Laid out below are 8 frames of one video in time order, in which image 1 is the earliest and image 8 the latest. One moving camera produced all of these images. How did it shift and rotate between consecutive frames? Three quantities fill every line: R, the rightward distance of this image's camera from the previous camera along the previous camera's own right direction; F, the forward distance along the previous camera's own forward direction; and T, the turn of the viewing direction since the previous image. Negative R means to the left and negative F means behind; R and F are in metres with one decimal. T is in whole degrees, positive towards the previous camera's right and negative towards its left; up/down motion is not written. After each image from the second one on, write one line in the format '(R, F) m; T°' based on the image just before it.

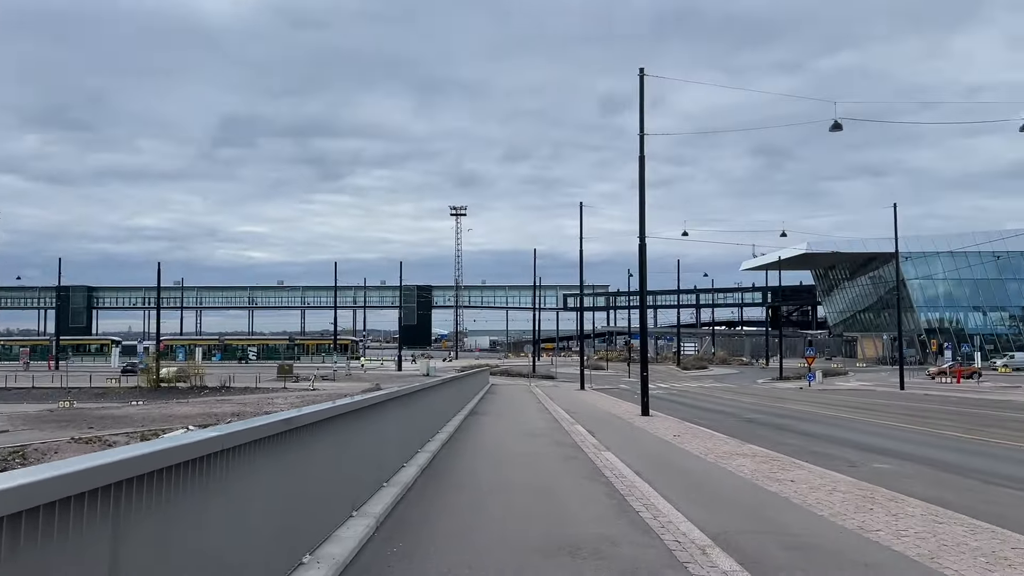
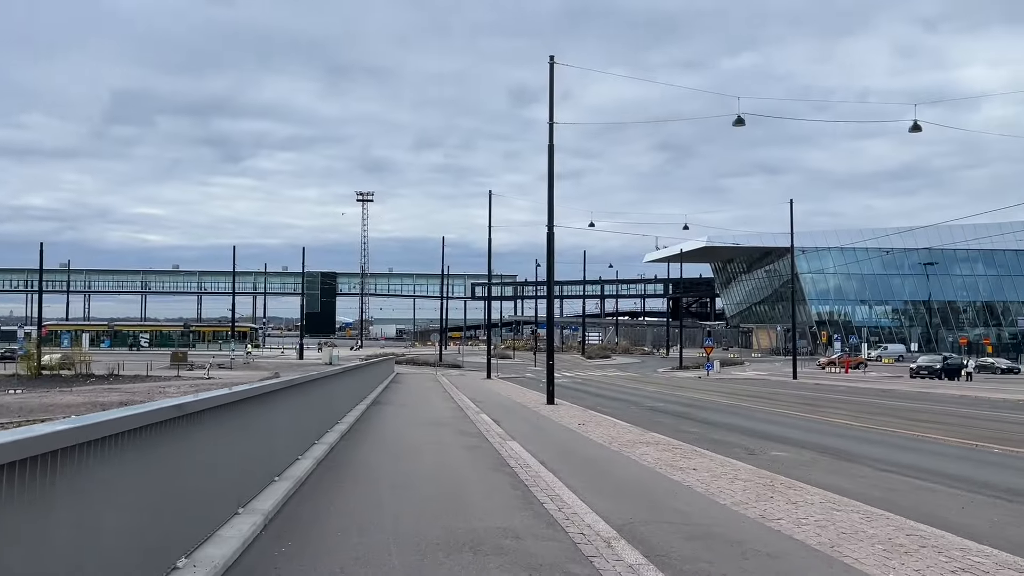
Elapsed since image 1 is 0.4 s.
(0.0, +0.3) m; +6°
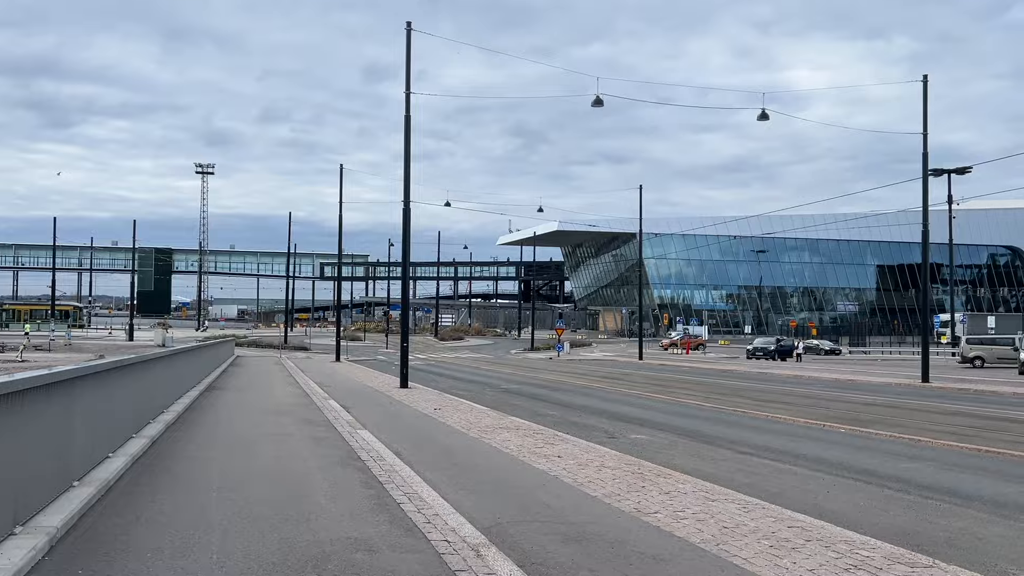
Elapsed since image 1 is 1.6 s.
(0.0, +0.9) m; +10°
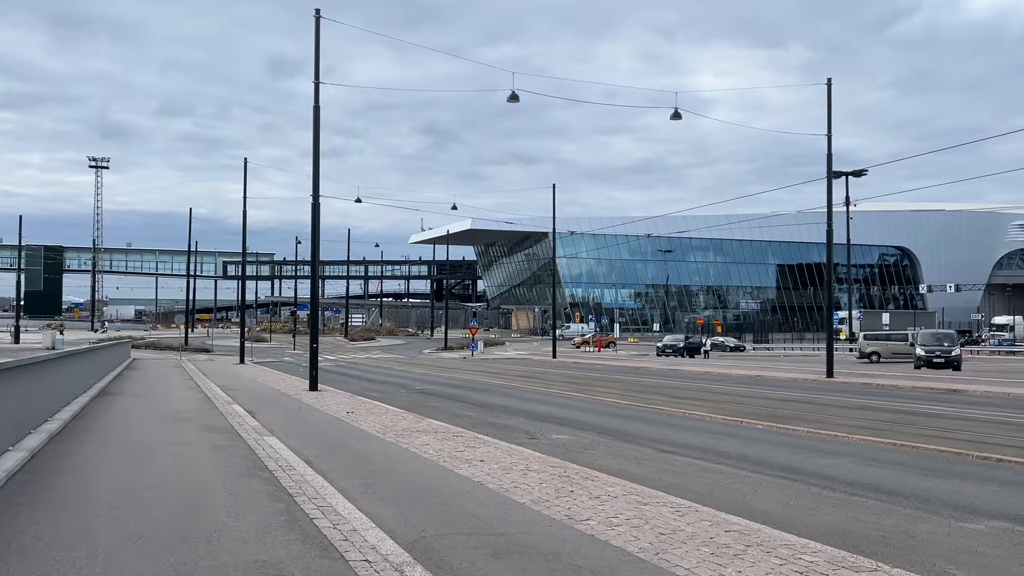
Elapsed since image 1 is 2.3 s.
(-0.1, +0.5) m; +6°
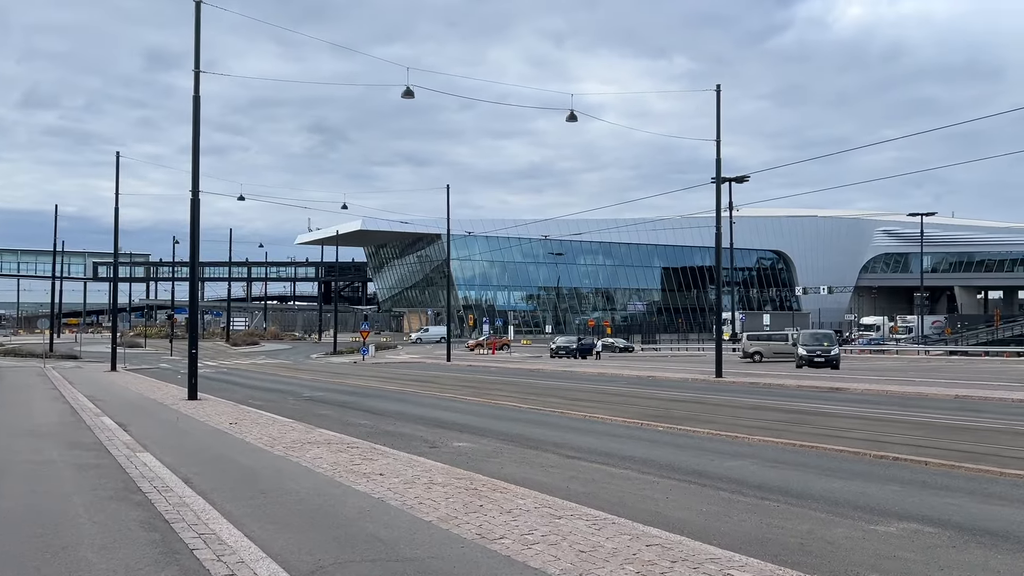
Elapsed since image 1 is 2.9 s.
(-0.1, +0.5) m; +7°
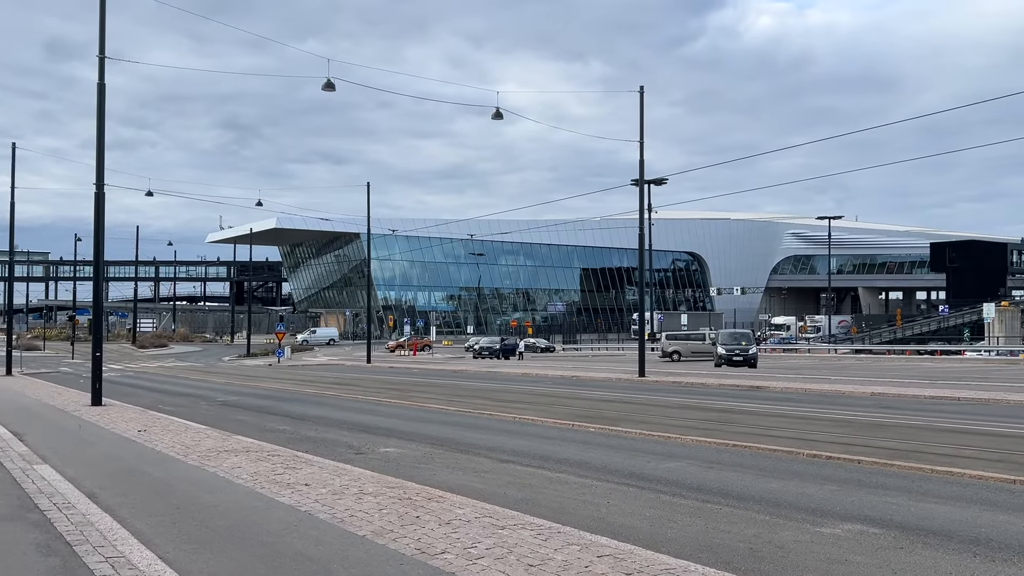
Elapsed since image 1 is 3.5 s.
(-0.2, +0.4) m; +6°
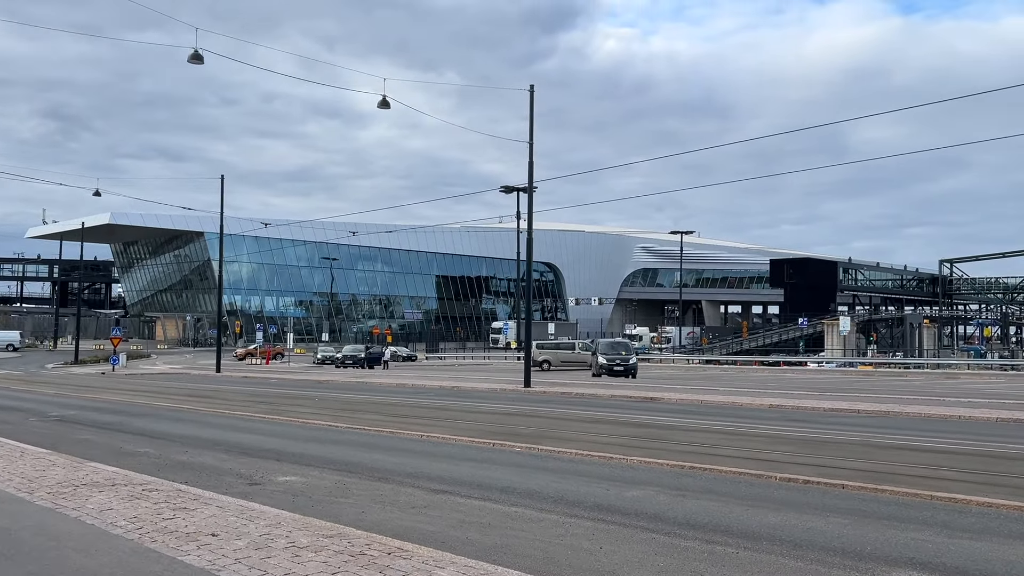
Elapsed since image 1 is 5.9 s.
(-1.0, +1.8) m; +10°
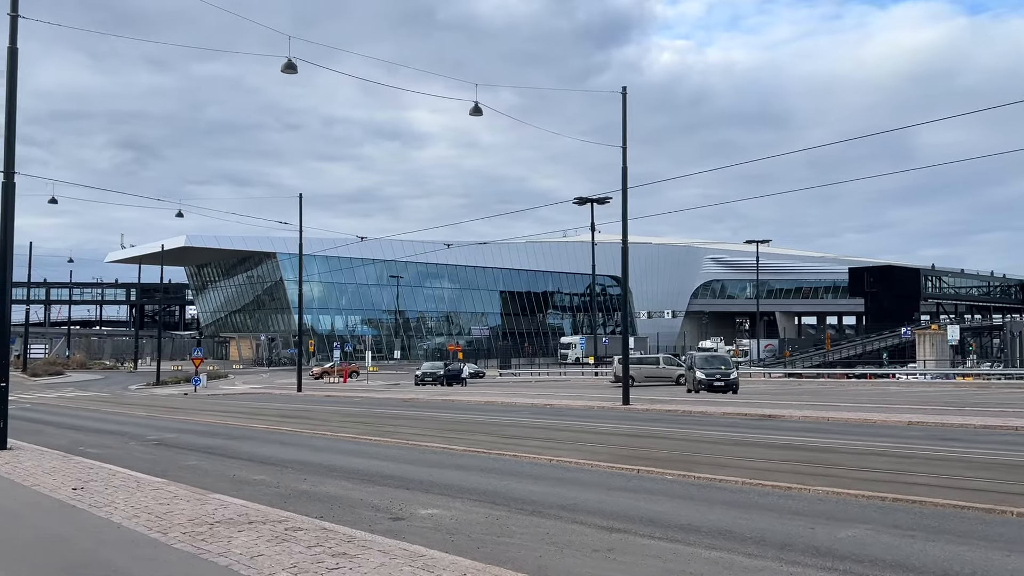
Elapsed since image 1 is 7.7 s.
(-1.2, +1.1) m; -4°
